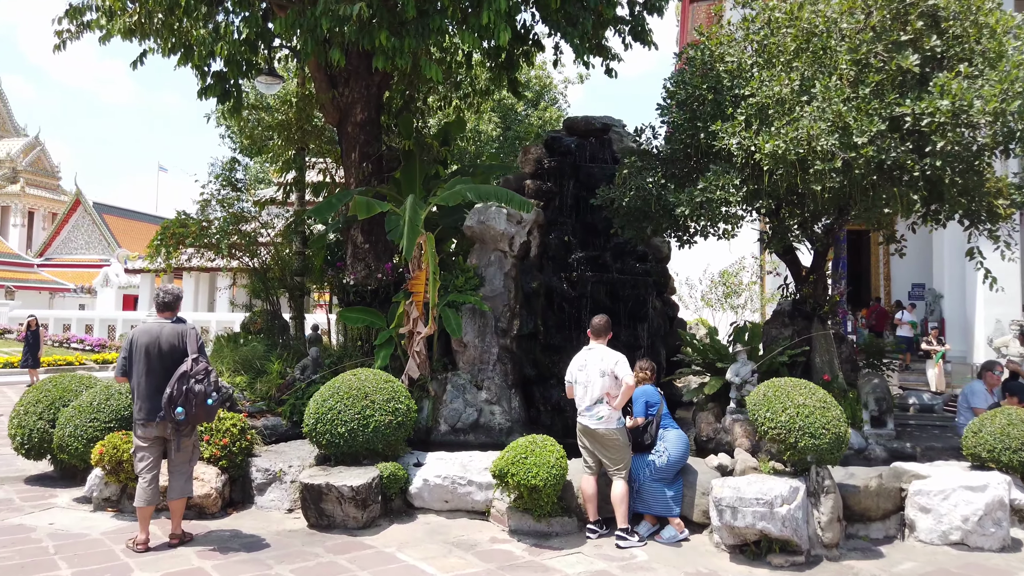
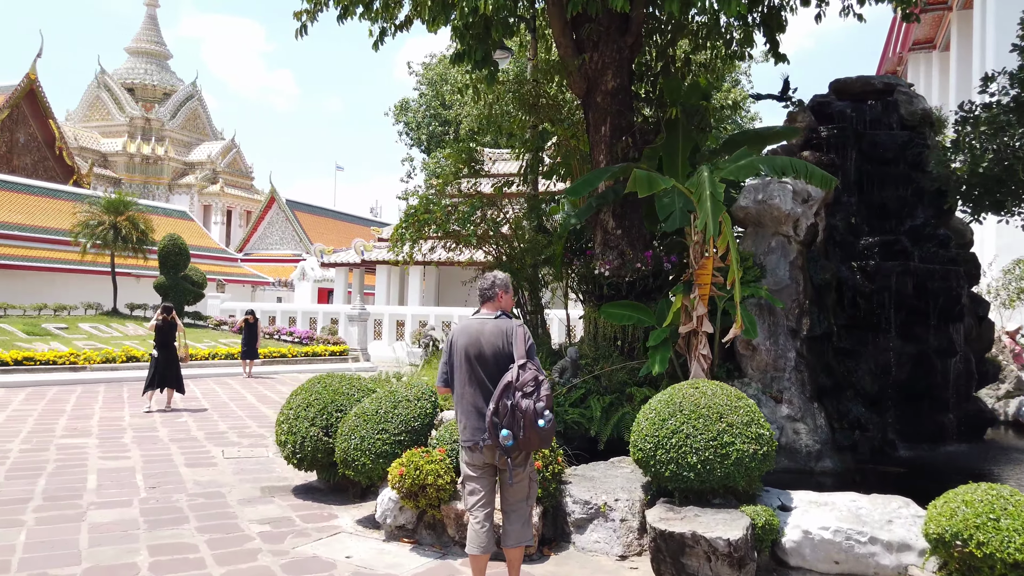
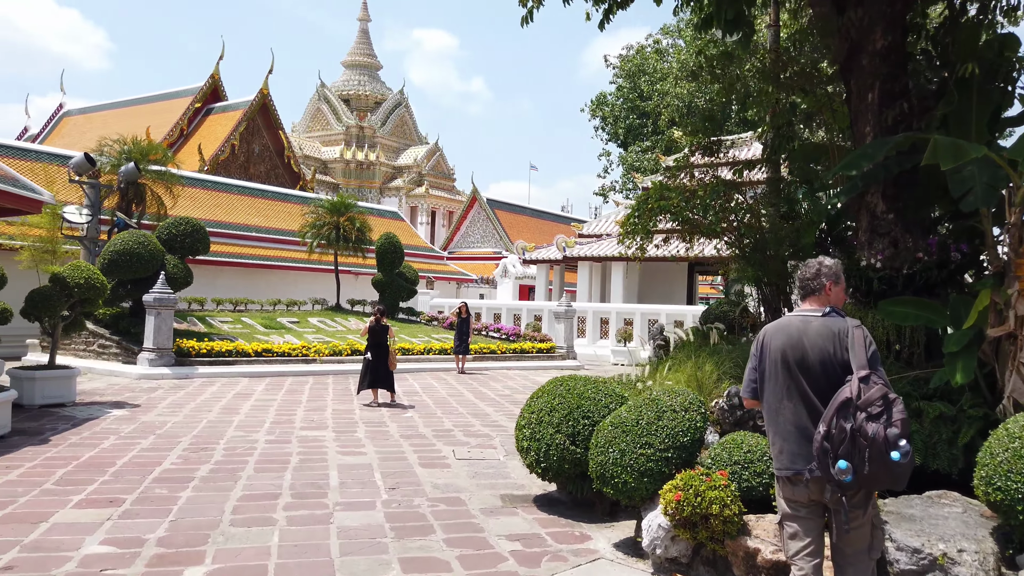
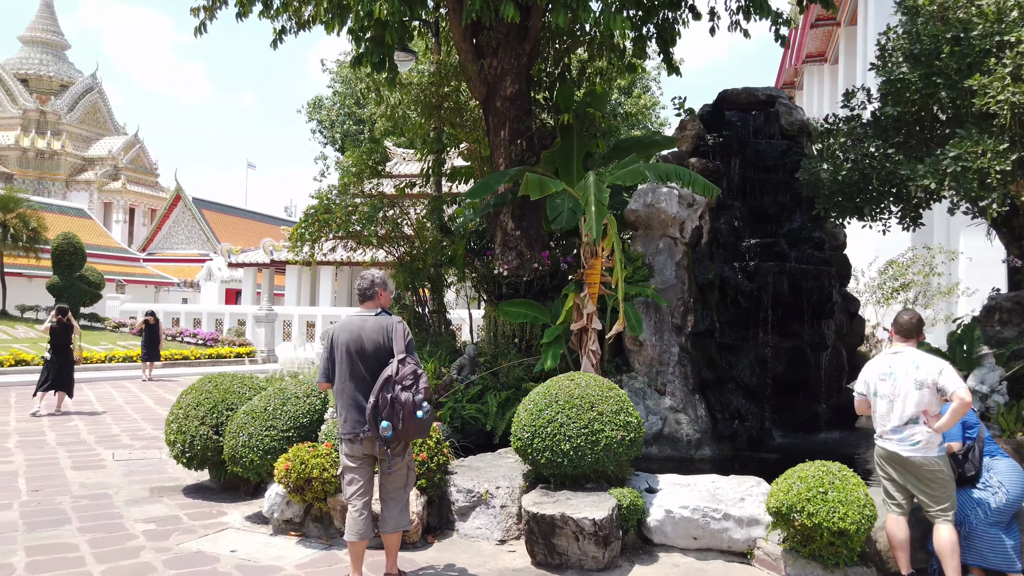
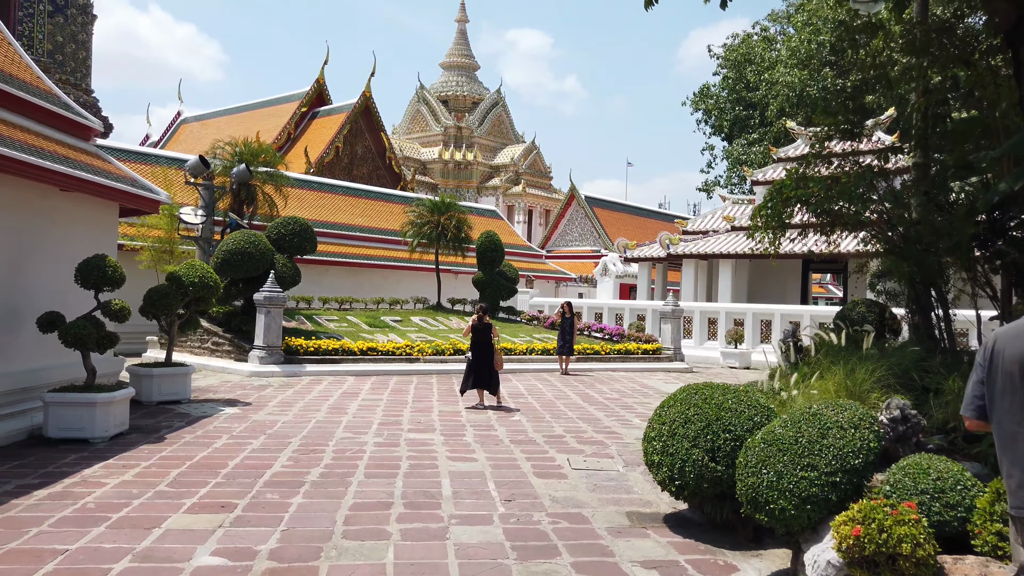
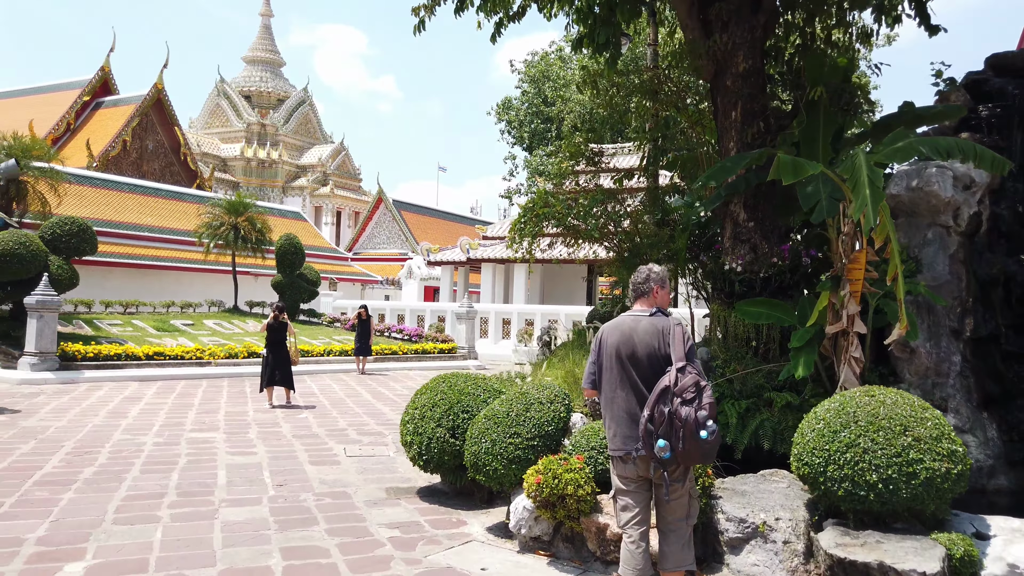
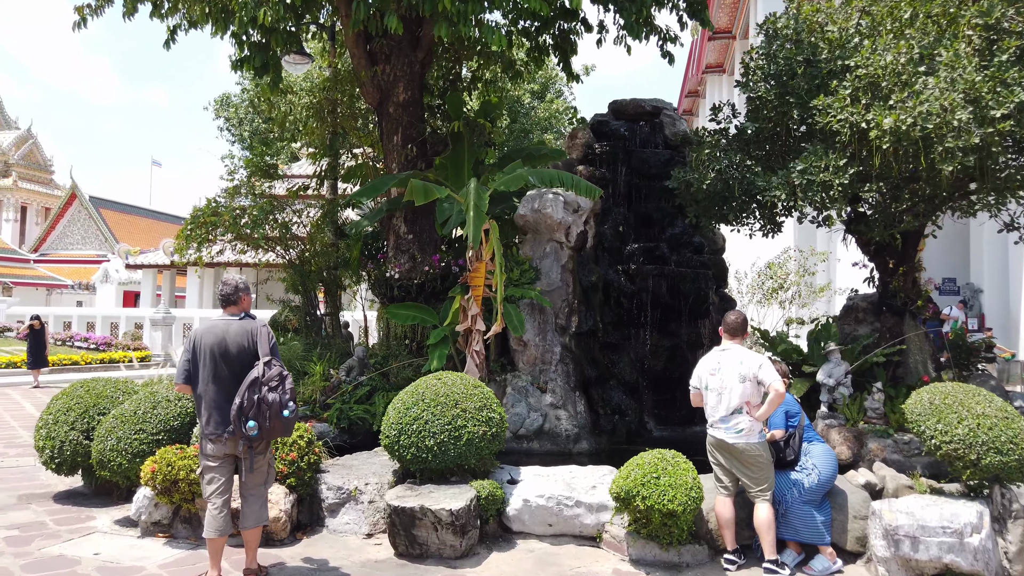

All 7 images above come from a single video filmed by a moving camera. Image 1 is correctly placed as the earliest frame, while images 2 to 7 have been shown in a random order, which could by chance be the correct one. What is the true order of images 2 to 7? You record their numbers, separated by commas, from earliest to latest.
7, 4, 2, 6, 3, 5
